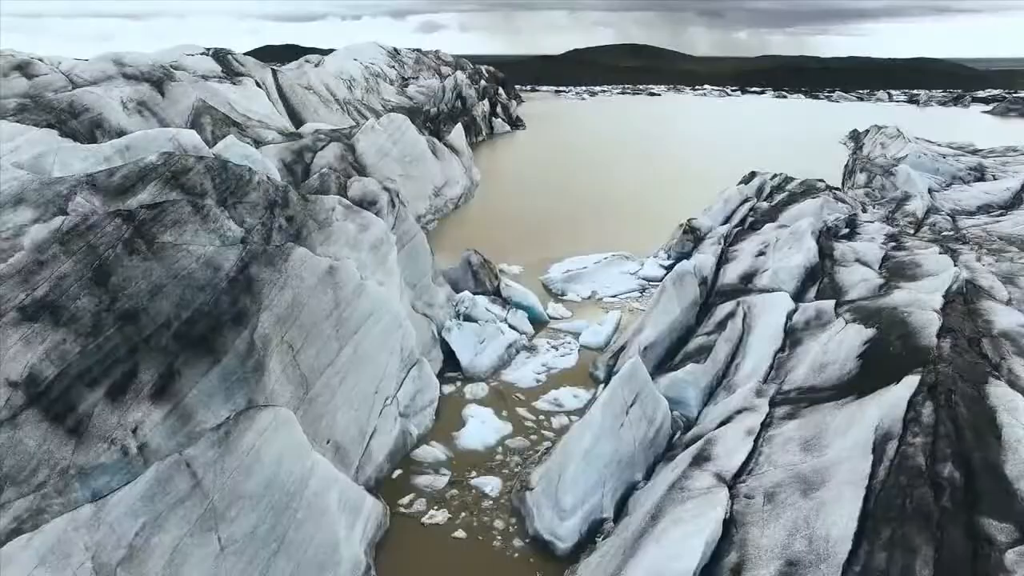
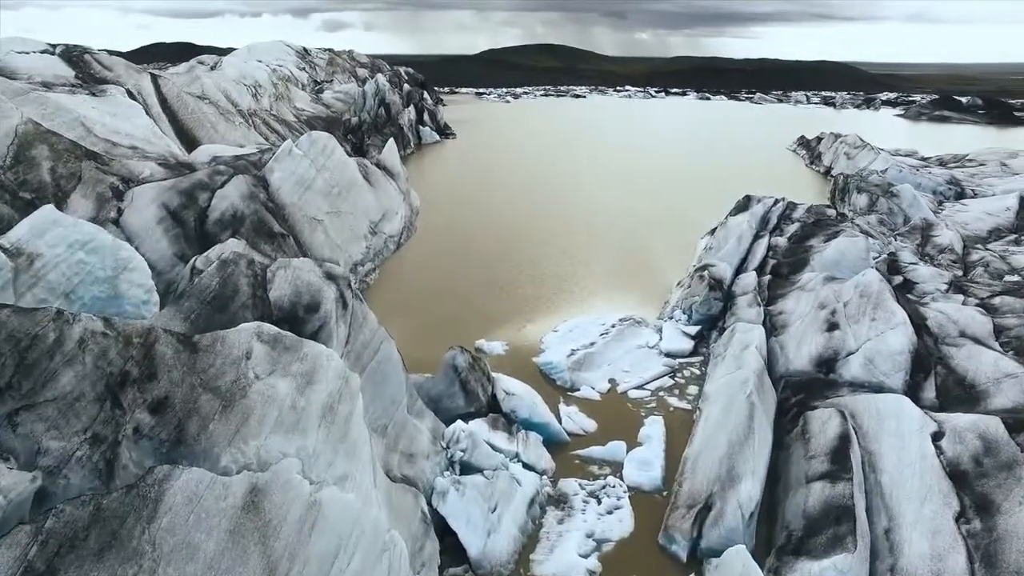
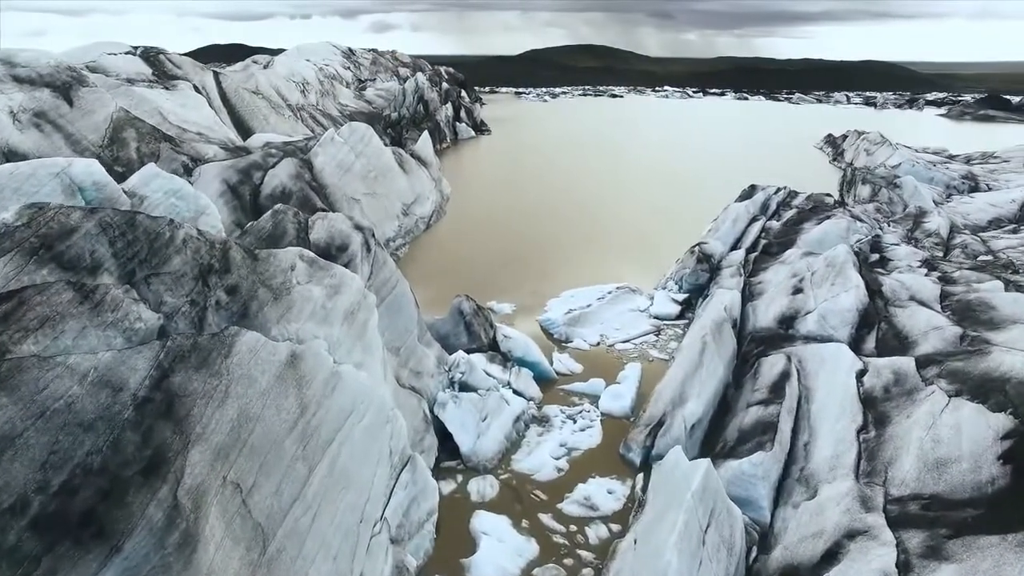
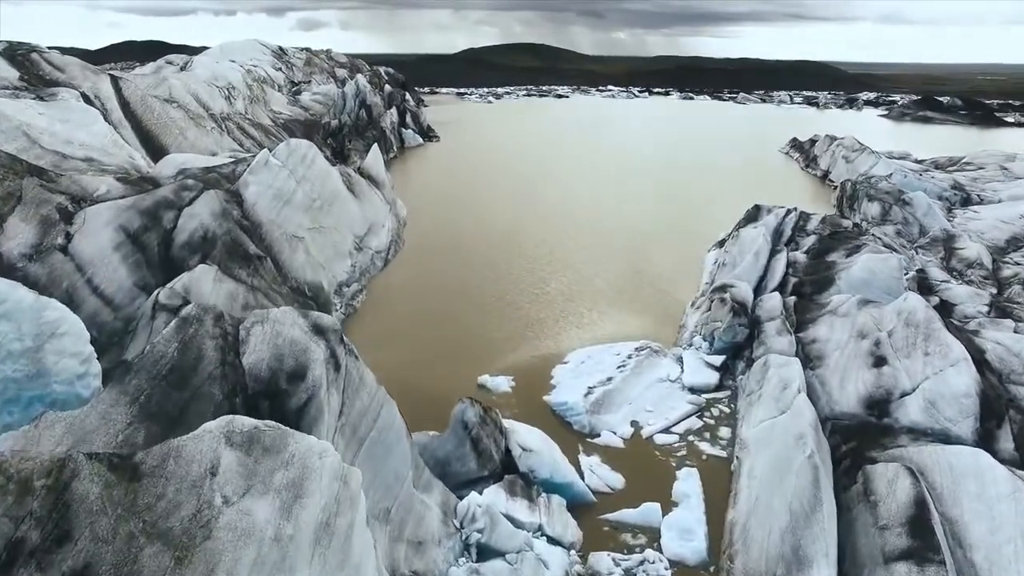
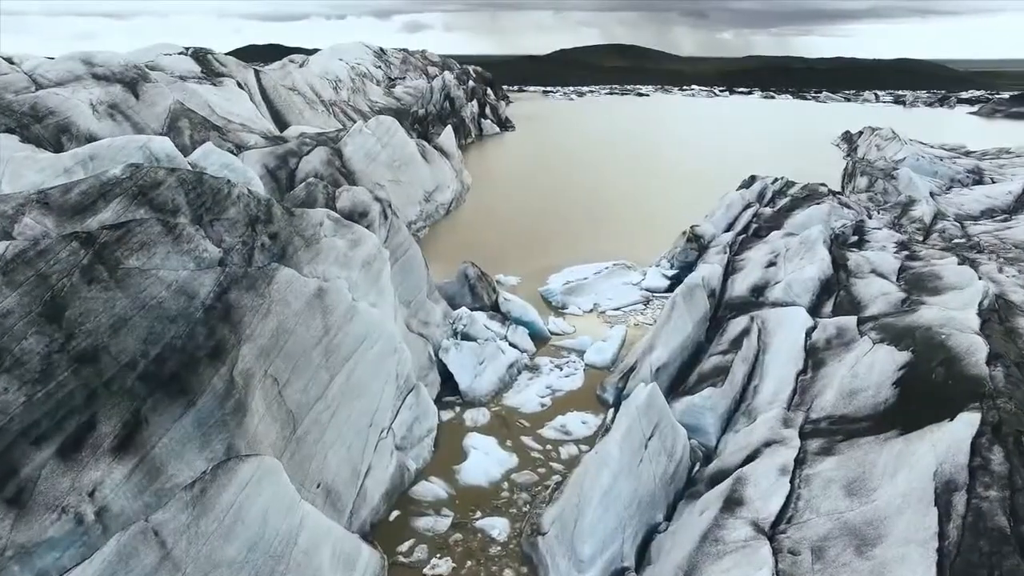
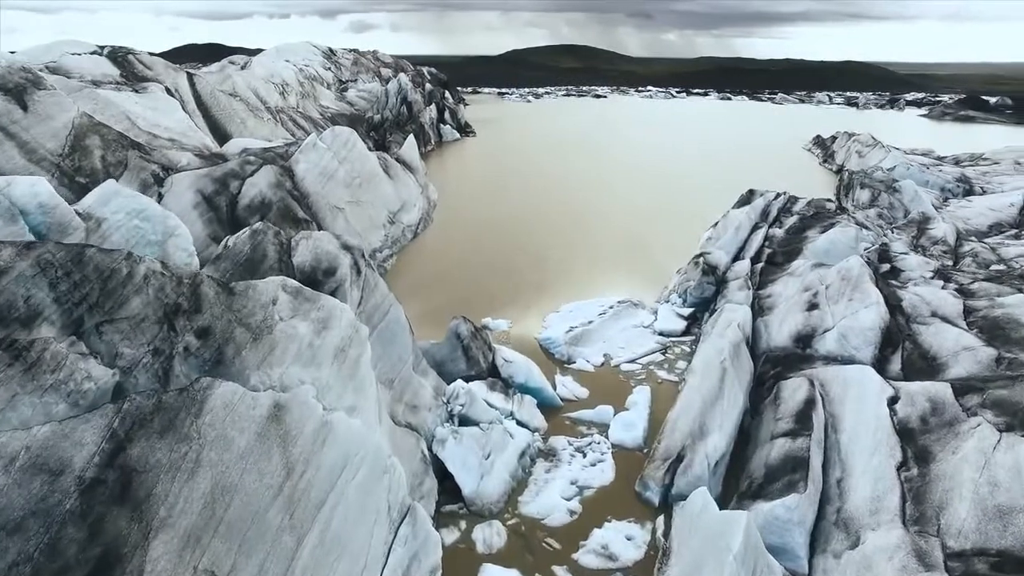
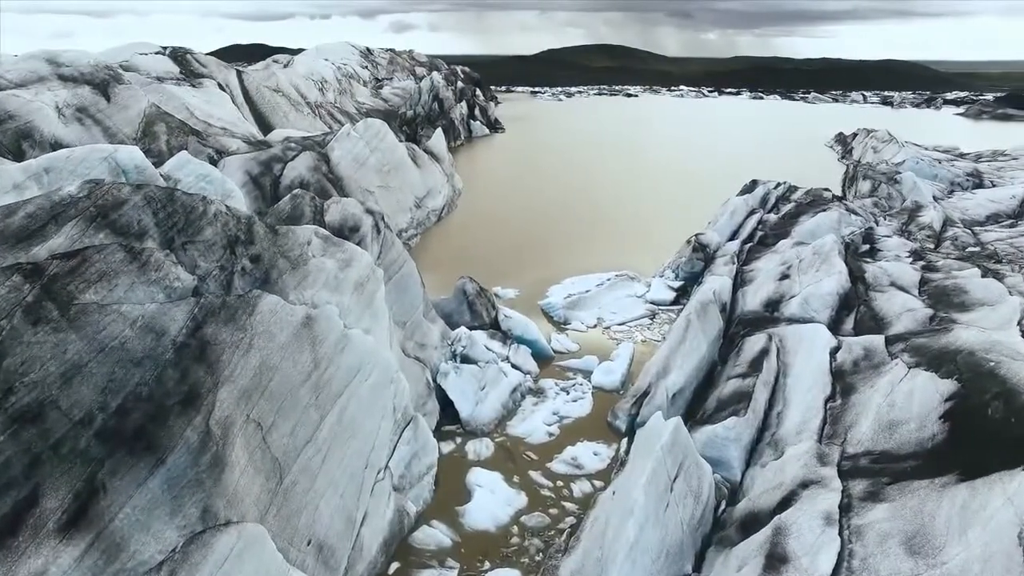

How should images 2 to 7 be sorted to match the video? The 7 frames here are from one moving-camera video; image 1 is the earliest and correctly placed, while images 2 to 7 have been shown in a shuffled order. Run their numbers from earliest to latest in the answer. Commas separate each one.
5, 7, 3, 6, 2, 4
